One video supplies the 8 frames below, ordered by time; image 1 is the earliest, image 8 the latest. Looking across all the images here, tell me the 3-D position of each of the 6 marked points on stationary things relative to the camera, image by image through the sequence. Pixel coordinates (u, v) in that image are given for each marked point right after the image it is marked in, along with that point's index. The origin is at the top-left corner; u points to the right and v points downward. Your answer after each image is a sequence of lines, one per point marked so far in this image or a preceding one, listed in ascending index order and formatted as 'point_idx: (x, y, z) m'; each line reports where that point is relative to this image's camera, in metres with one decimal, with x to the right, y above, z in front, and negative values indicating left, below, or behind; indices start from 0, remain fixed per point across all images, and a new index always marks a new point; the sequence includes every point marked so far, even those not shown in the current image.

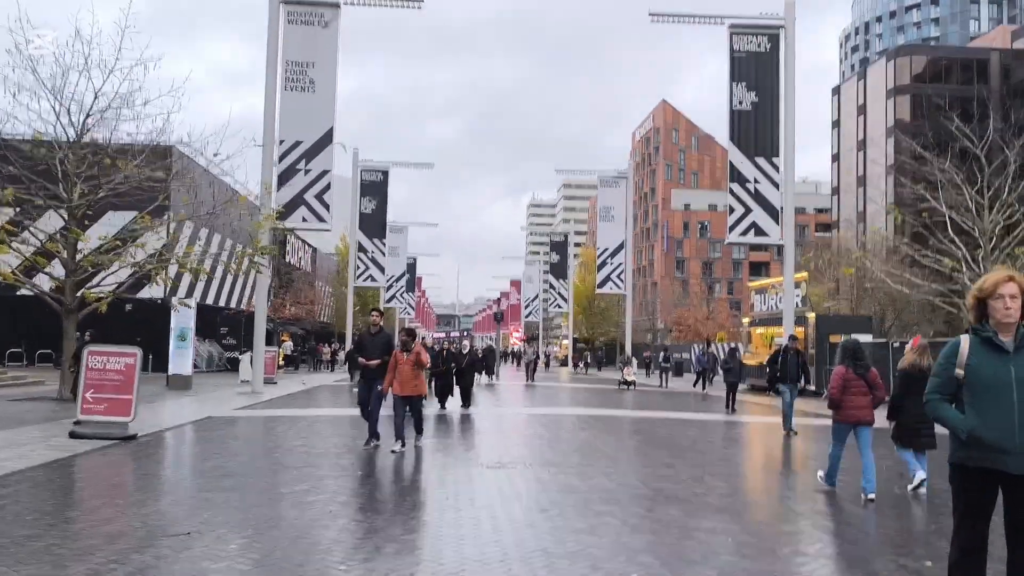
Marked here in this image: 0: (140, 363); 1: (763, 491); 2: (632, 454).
0: (-5.5, -1.1, +12.2) m
1: (+2.4, -1.9, +8.0) m
2: (+1.4, -2.0, +10.2) m
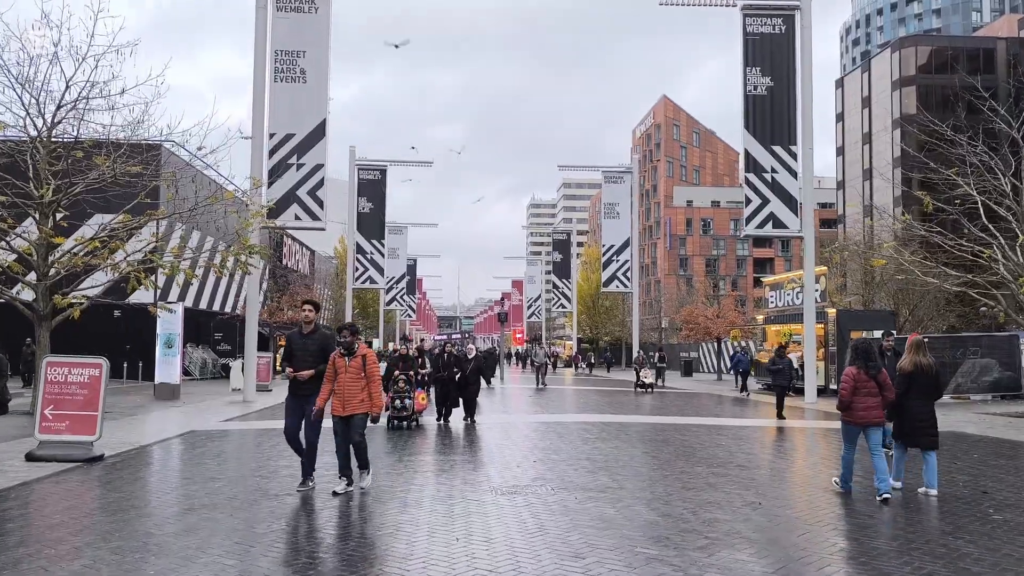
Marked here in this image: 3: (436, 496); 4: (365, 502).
0: (-5.3, -1.1, +10.9) m
1: (+2.6, -1.8, +6.7) m
2: (+1.6, -2.0, +8.8) m
3: (-0.7, -1.9, +7.4) m
4: (-1.3, -1.9, +7.2) m
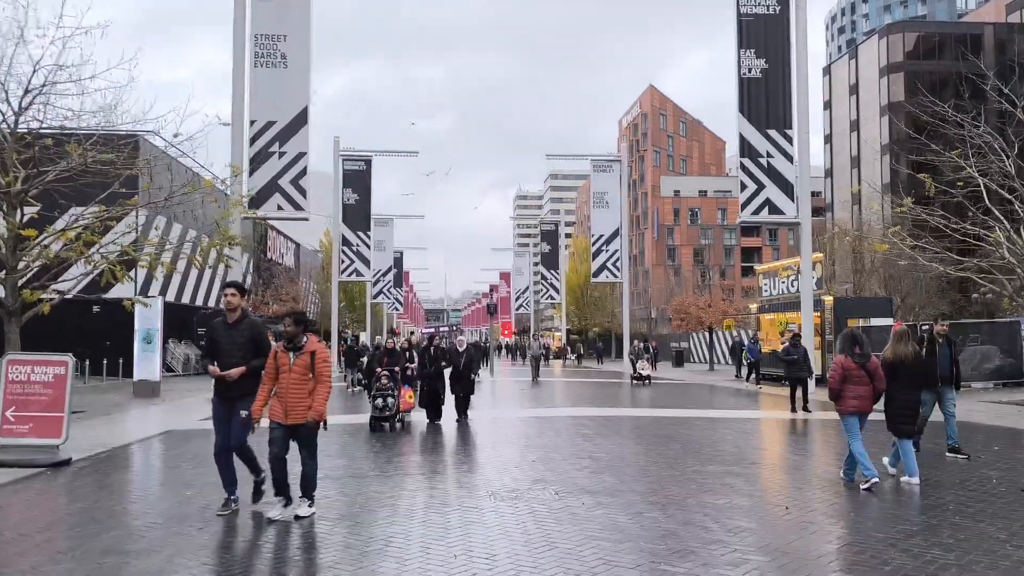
0: (-5.4, -1.0, +10.1) m
1: (+2.6, -1.7, +6.1) m
2: (+1.6, -1.8, +8.2) m
3: (-0.6, -1.8, +6.7) m
4: (-1.3, -1.8, +6.6) m
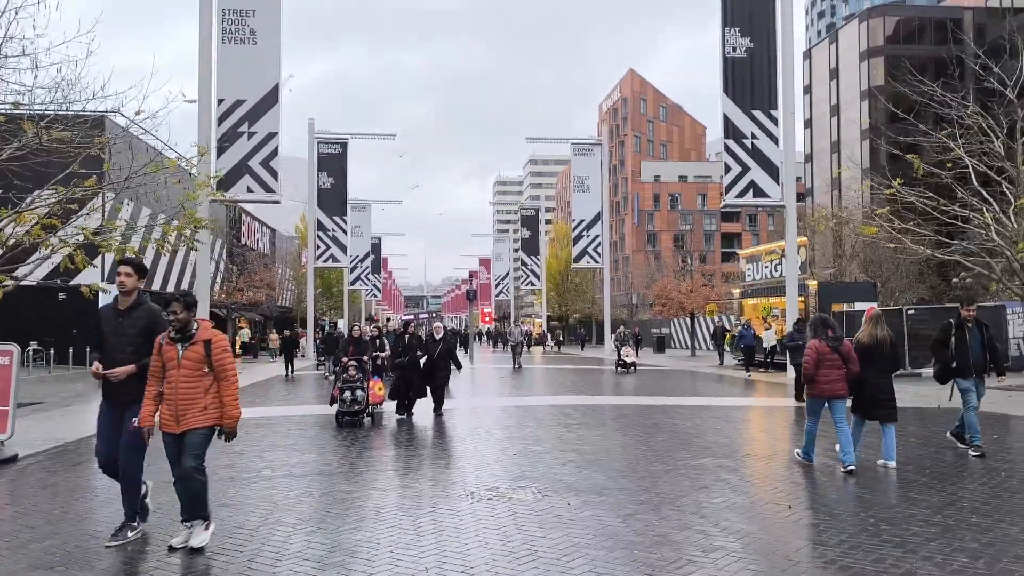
0: (-5.6, -0.9, +9.4) m
1: (+2.4, -1.6, +5.6) m
2: (+1.4, -1.6, +7.7) m
3: (-0.8, -1.6, +6.1) m
4: (-1.4, -1.6, +6.0) m
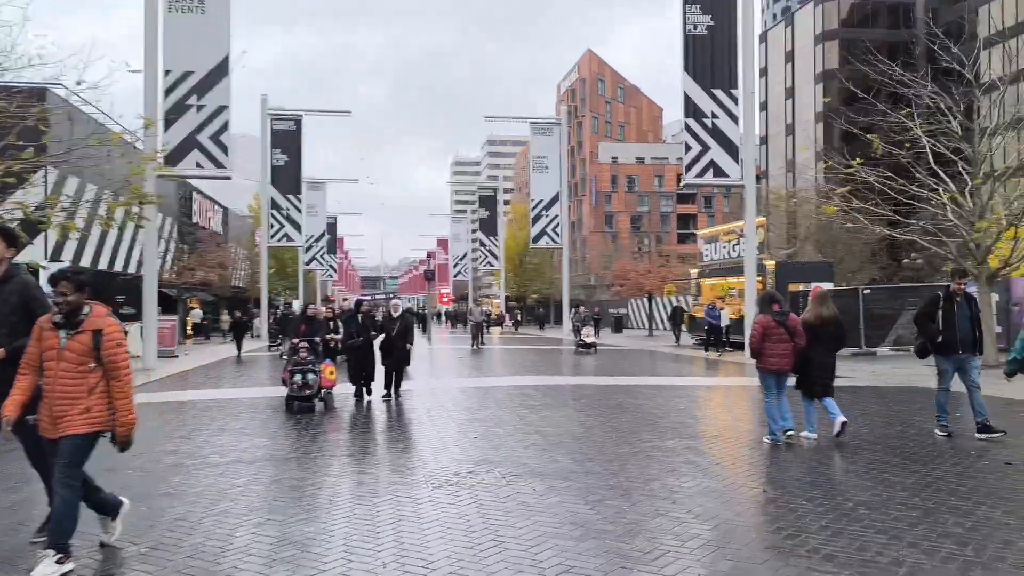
0: (-6.0, -0.6, +8.8) m
1: (+2.2, -1.4, +5.4) m
2: (+1.1, -1.4, +7.5) m
3: (-1.1, -1.4, +5.8) m
4: (-1.7, -1.5, +5.6) m
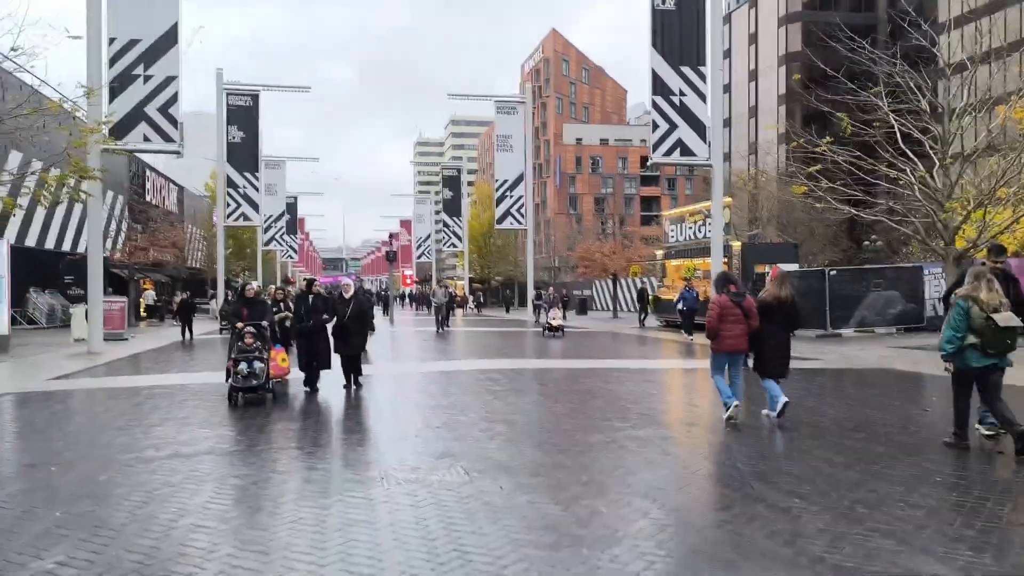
0: (-6.4, -0.4, +8.0) m
1: (+2.0, -1.3, +5.0) m
2: (+0.8, -1.2, +7.0) m
3: (-1.3, -1.3, +5.2) m
4: (-1.9, -1.3, +5.0) m
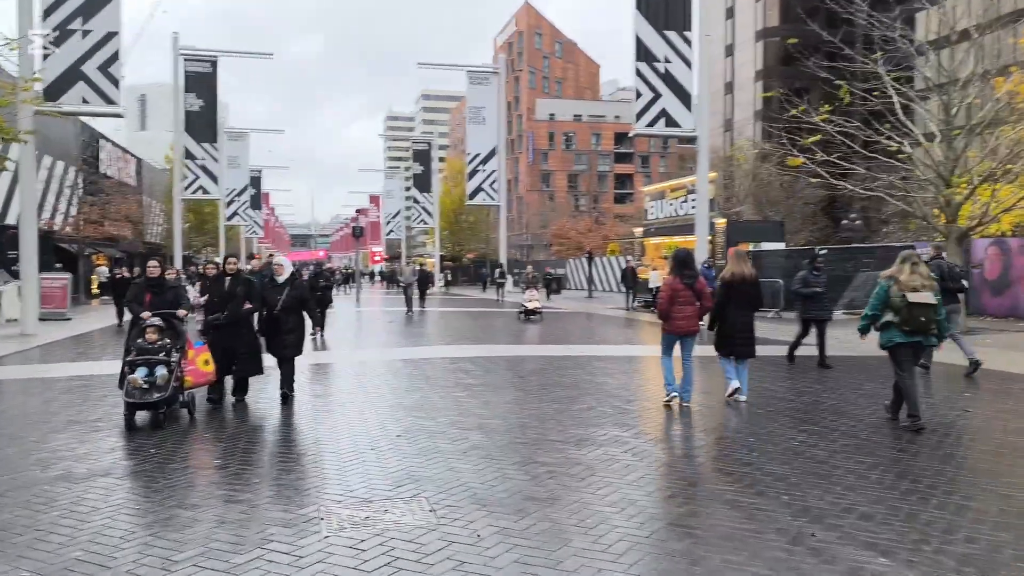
0: (-6.6, -0.2, +6.5) m
1: (+1.9, -1.2, +3.8) m
2: (+0.6, -1.1, +5.7) m
3: (-1.4, -1.2, +3.9) m
4: (-2.0, -1.2, +3.7) m
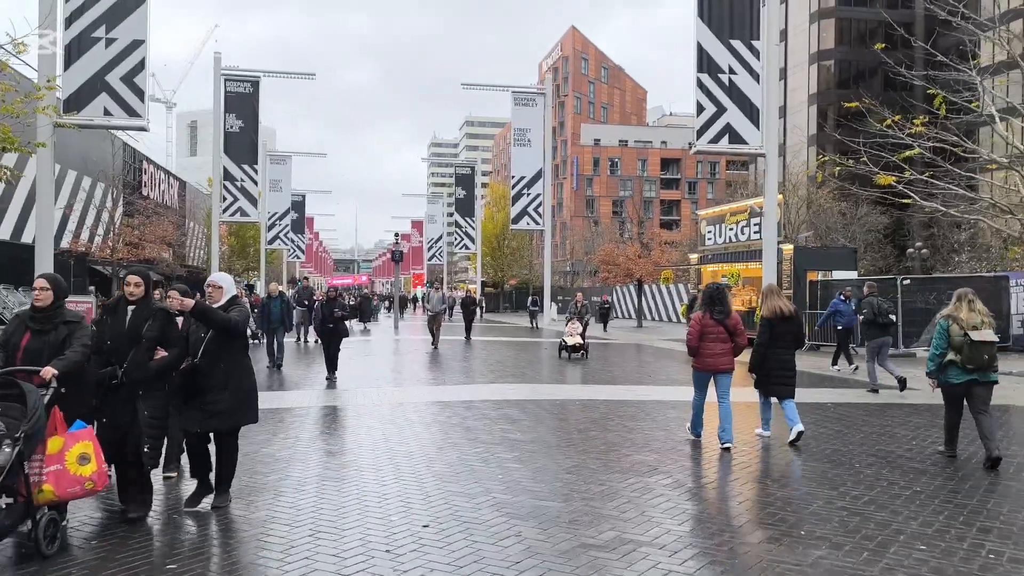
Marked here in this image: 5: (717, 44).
0: (-6.2, -0.4, +5.2) m
1: (+2.1, -1.3, +2.0) m
2: (+1.0, -1.3, +4.0) m
3: (-1.1, -1.3, +2.3) m
4: (-1.7, -1.3, +2.1) m
5: (+4.5, +5.2, +17.5) m
